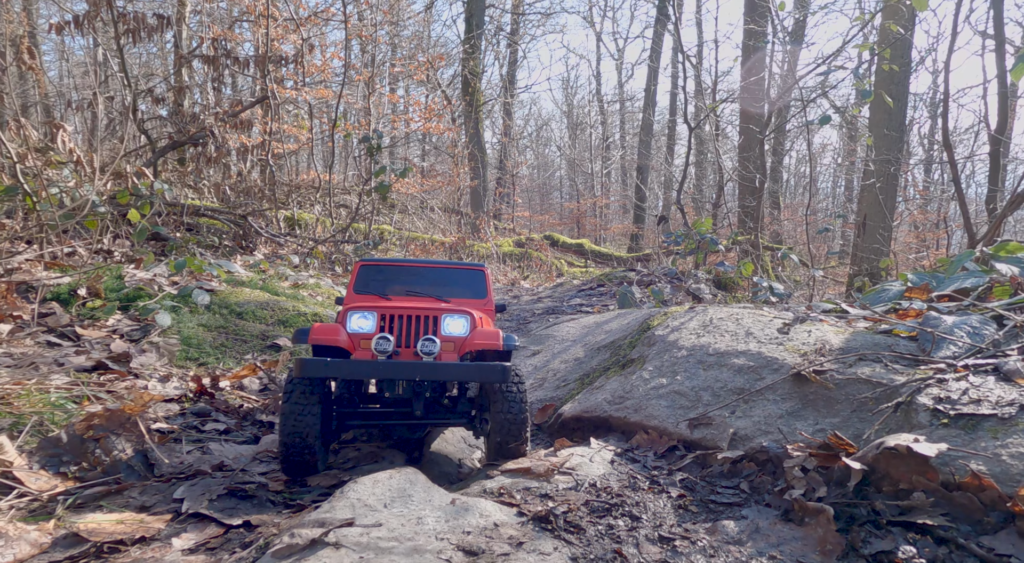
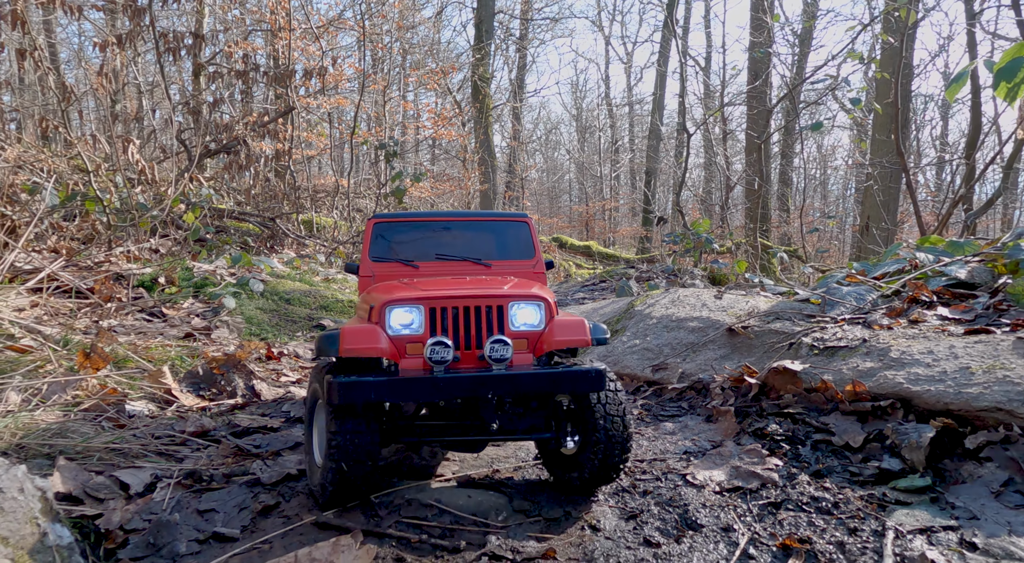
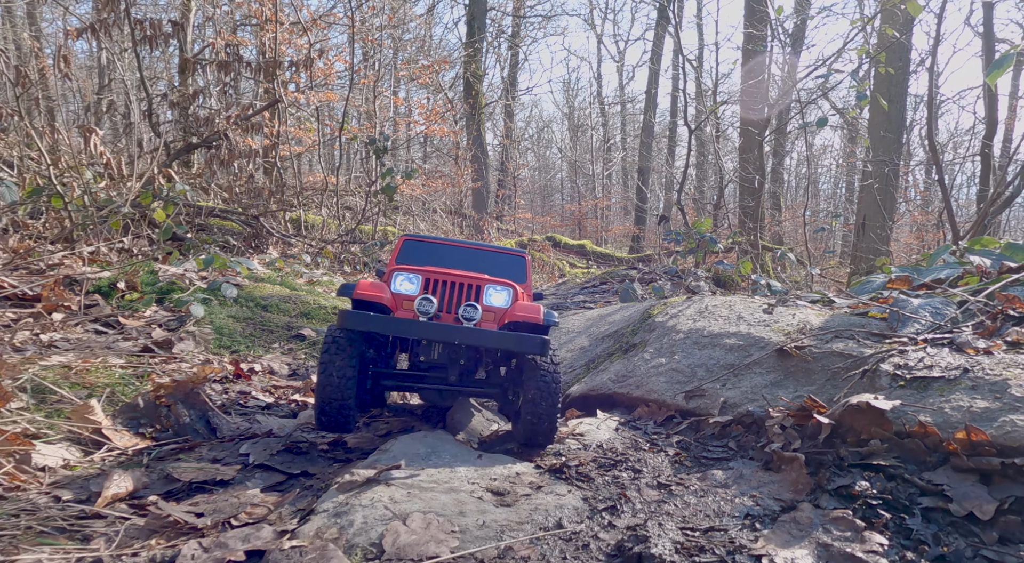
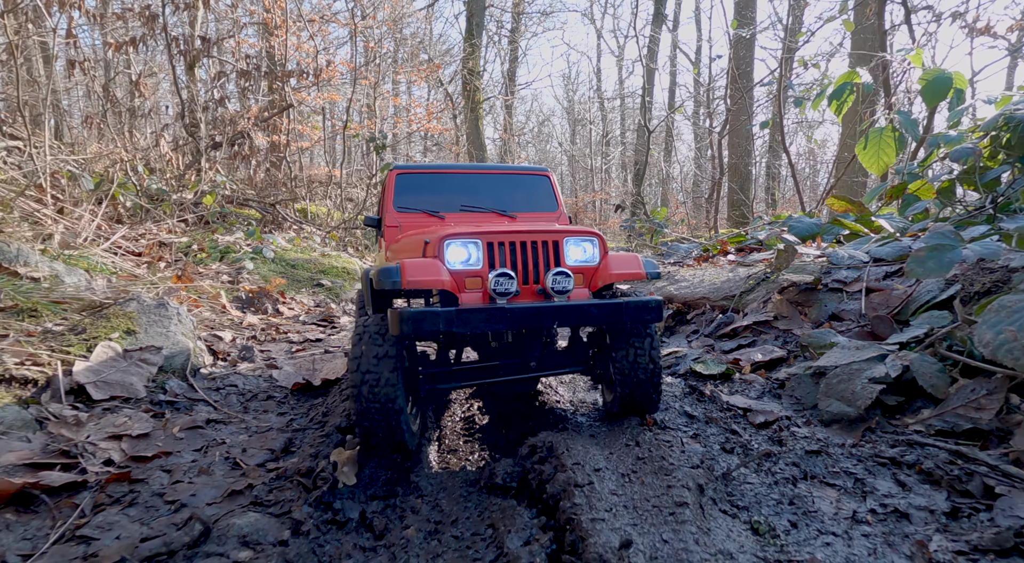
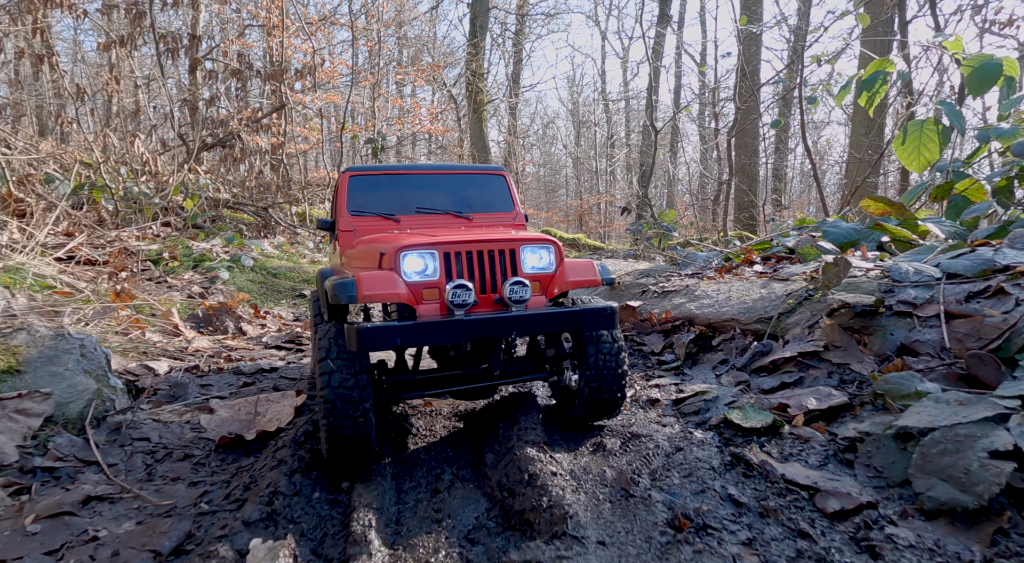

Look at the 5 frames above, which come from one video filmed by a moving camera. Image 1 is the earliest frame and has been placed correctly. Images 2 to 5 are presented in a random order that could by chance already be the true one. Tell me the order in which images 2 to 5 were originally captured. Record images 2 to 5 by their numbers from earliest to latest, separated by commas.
3, 2, 5, 4
